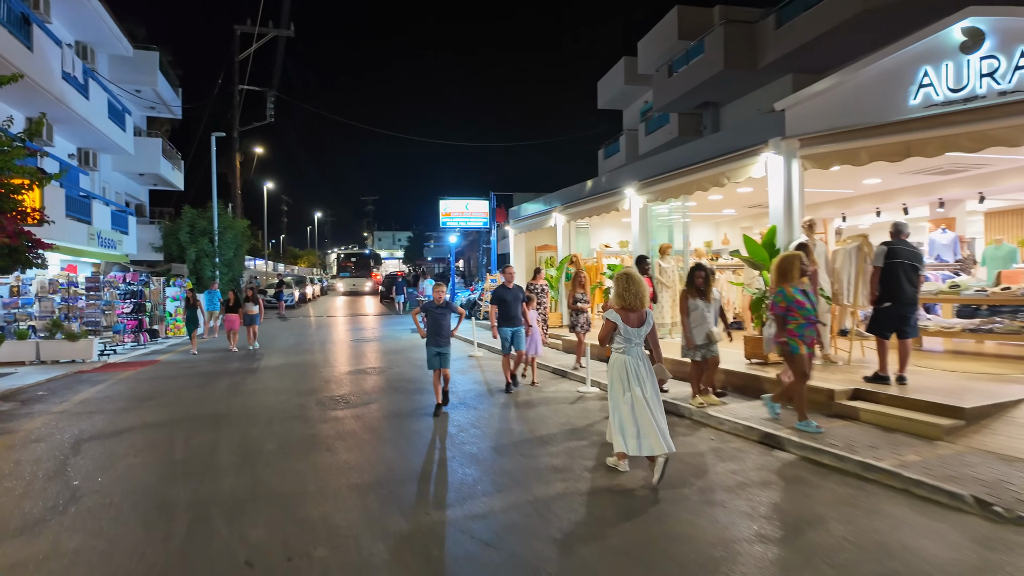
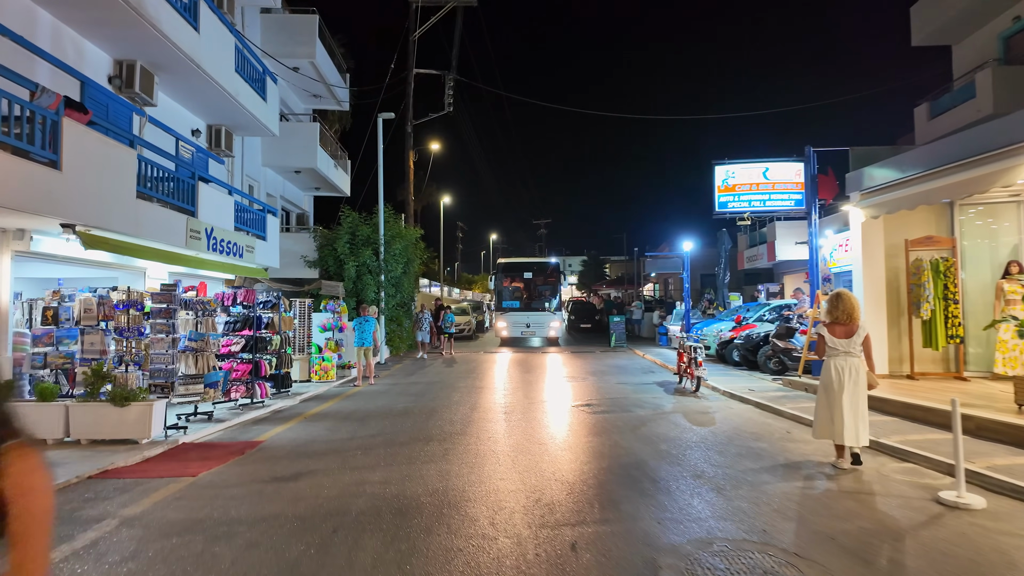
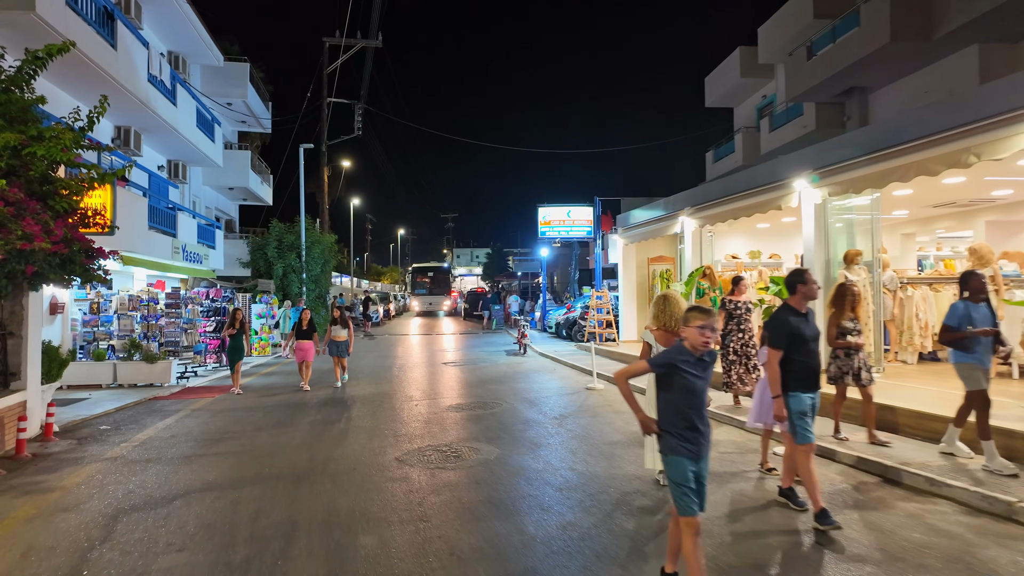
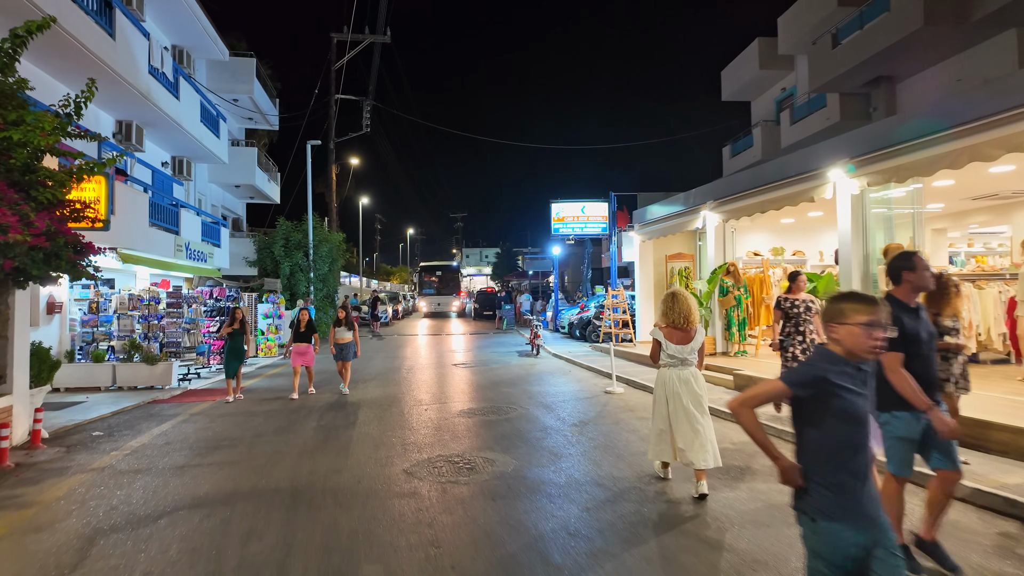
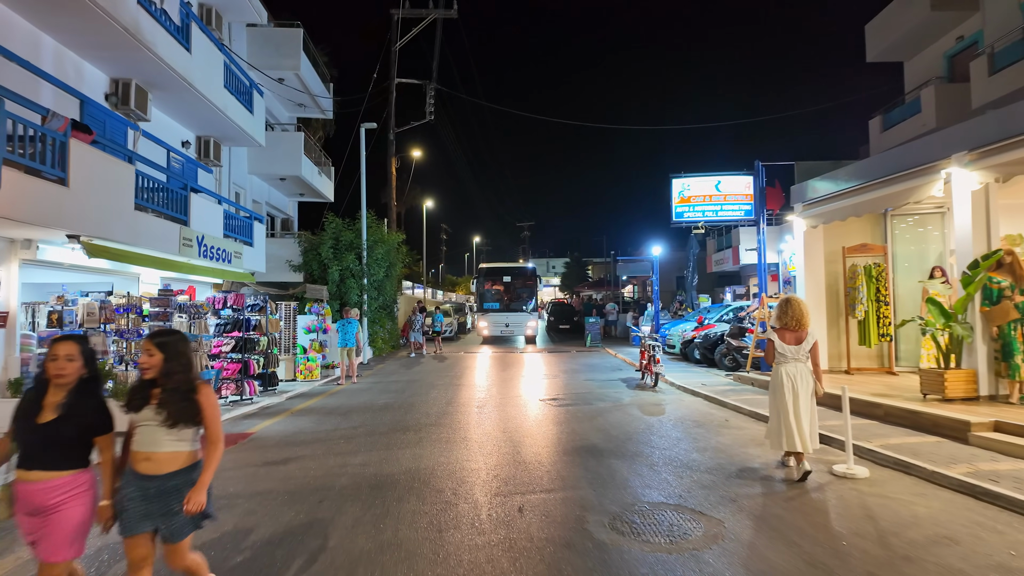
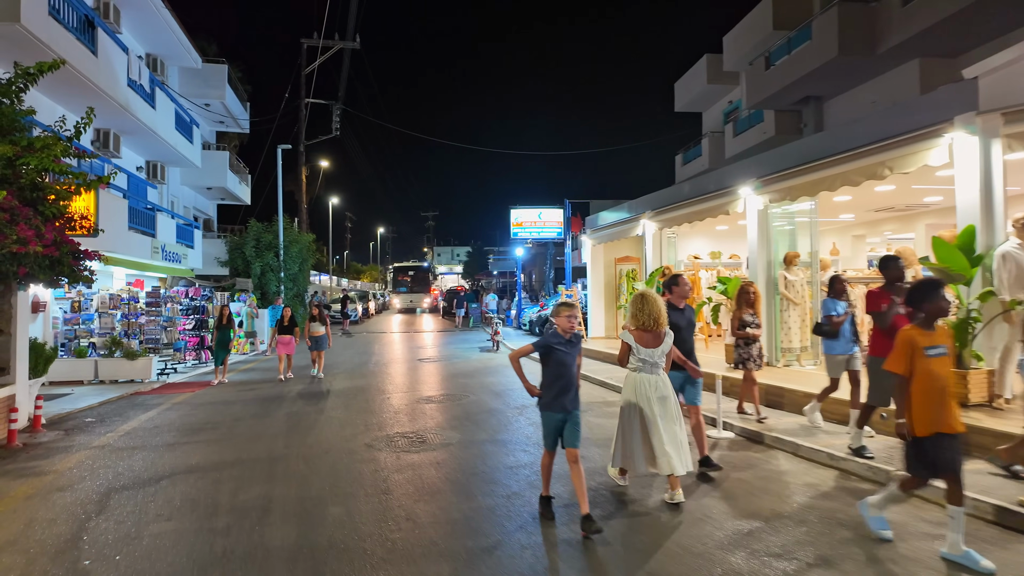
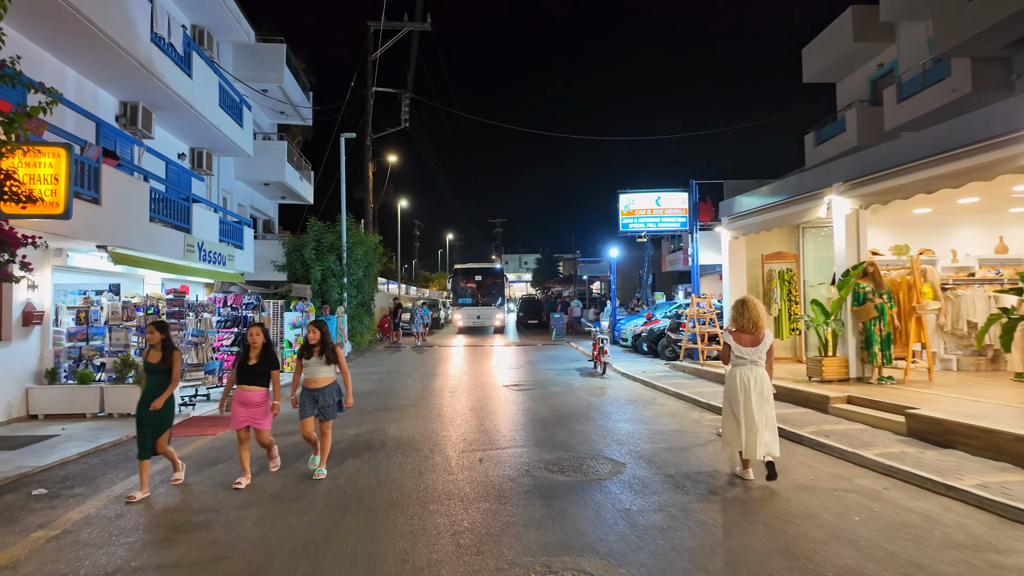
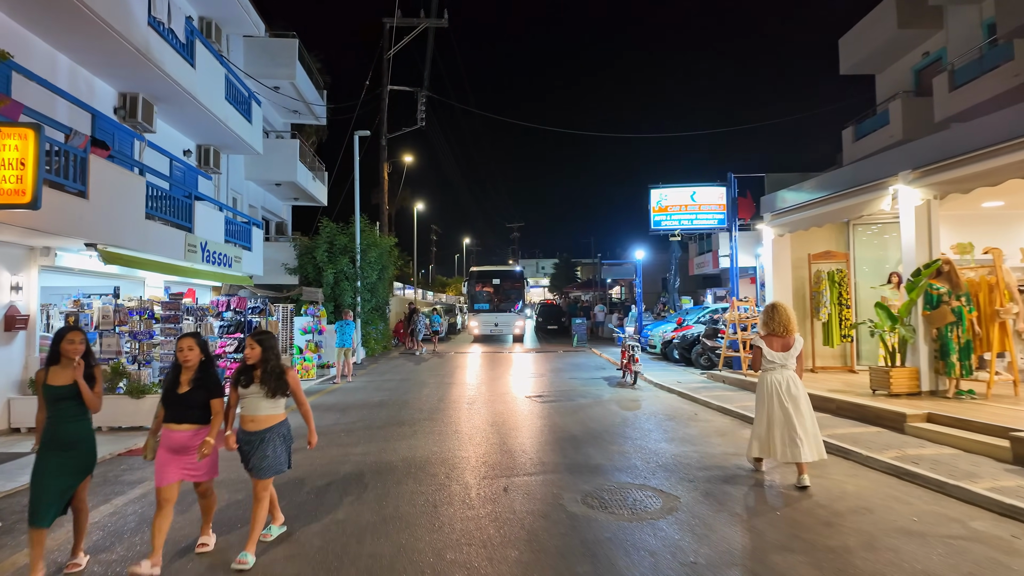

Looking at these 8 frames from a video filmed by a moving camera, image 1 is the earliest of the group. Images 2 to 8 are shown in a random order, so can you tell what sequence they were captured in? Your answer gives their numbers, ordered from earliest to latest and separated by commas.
6, 3, 4, 7, 8, 5, 2
